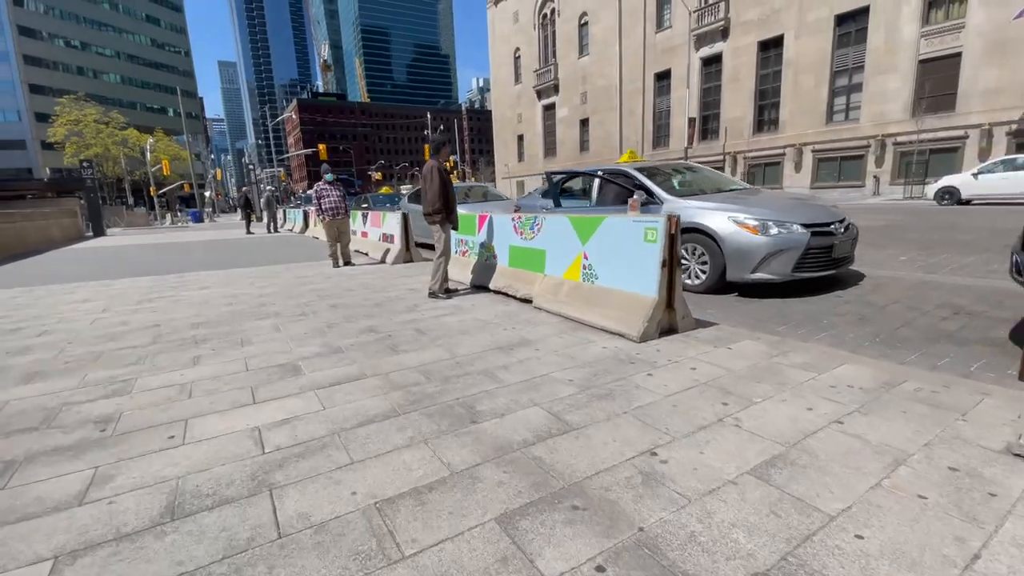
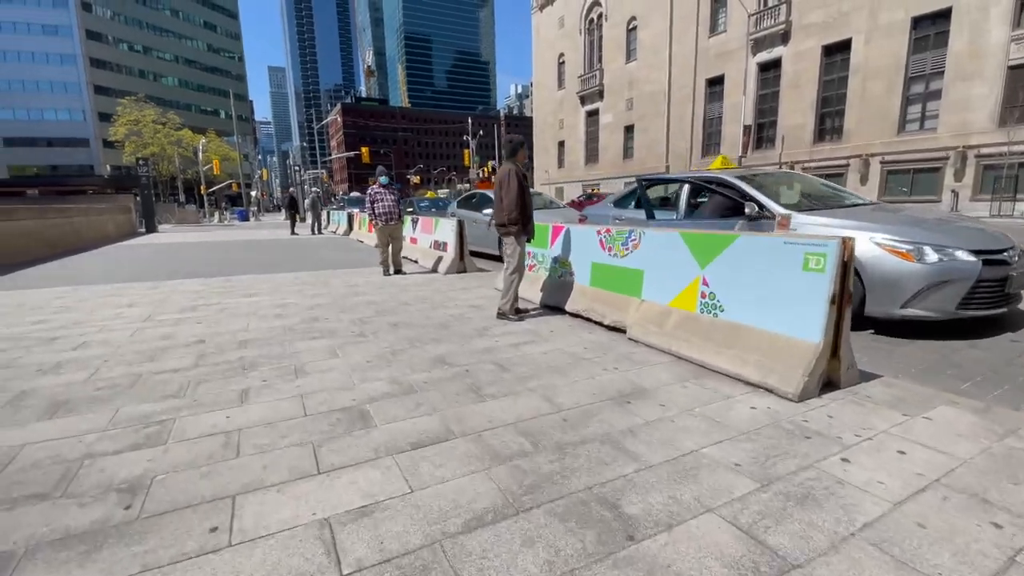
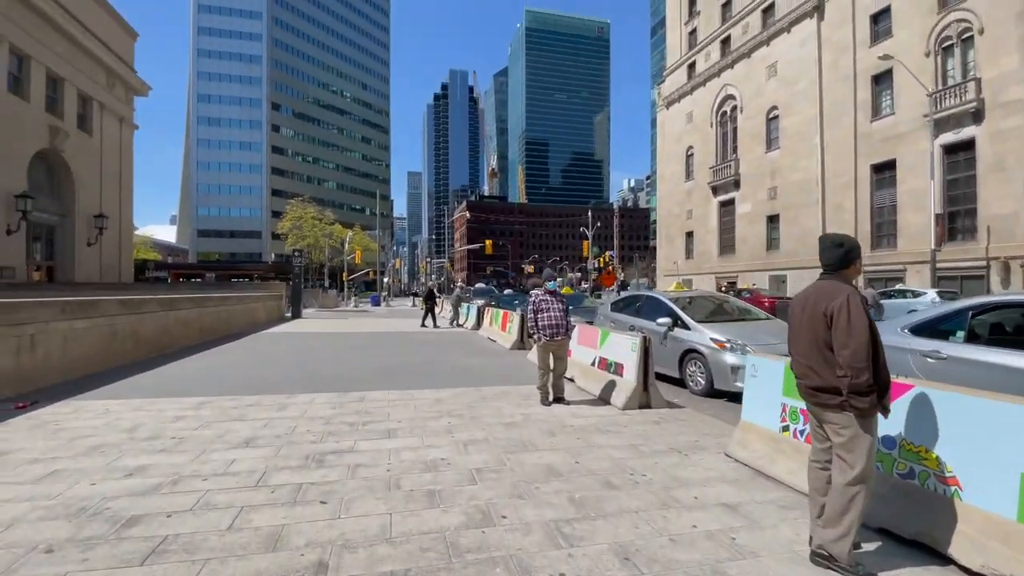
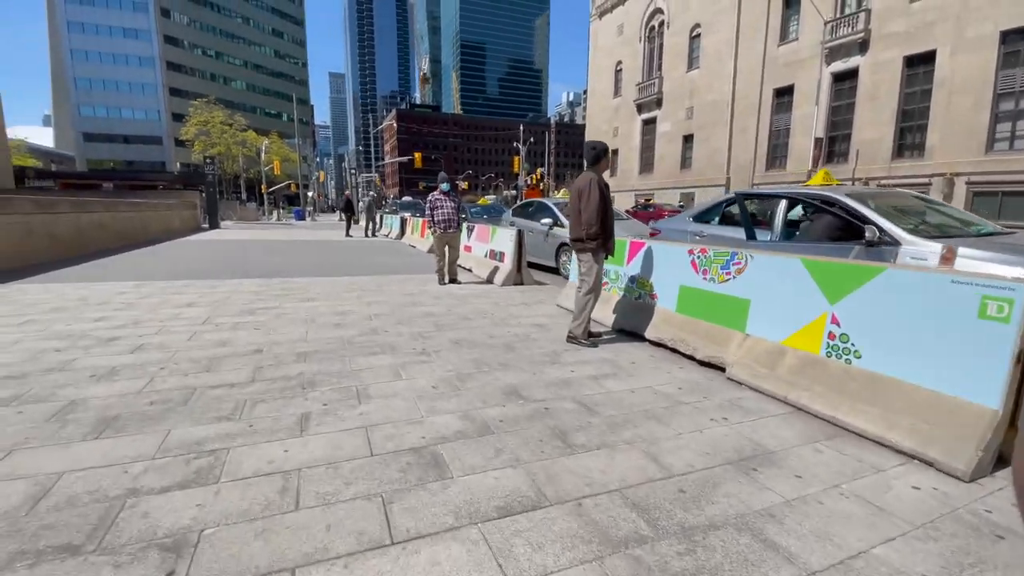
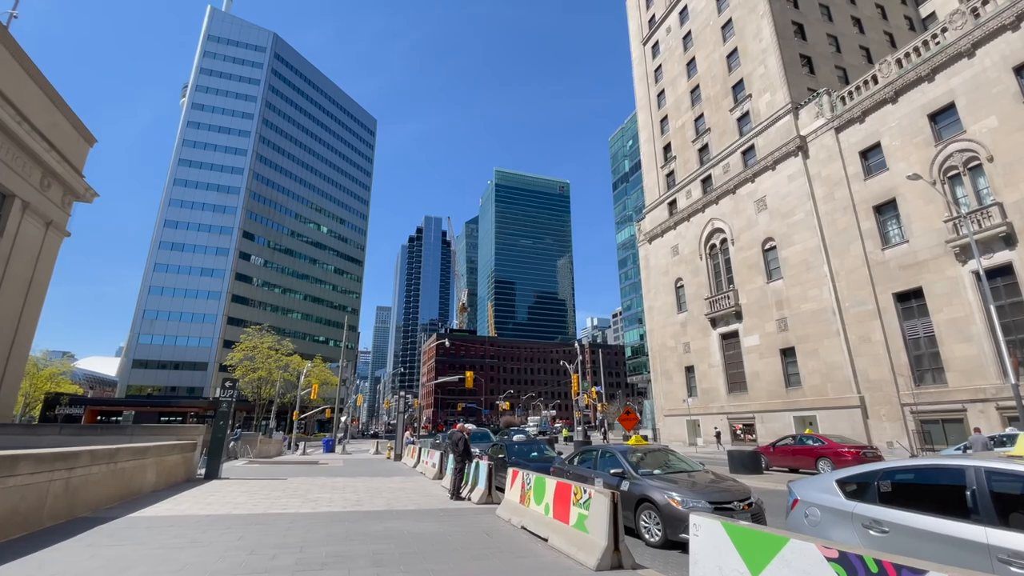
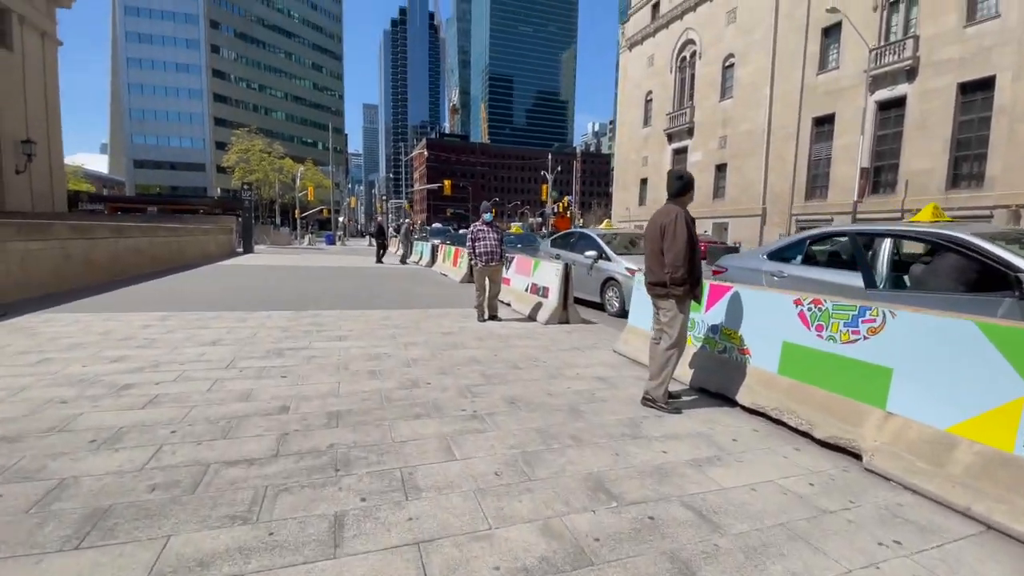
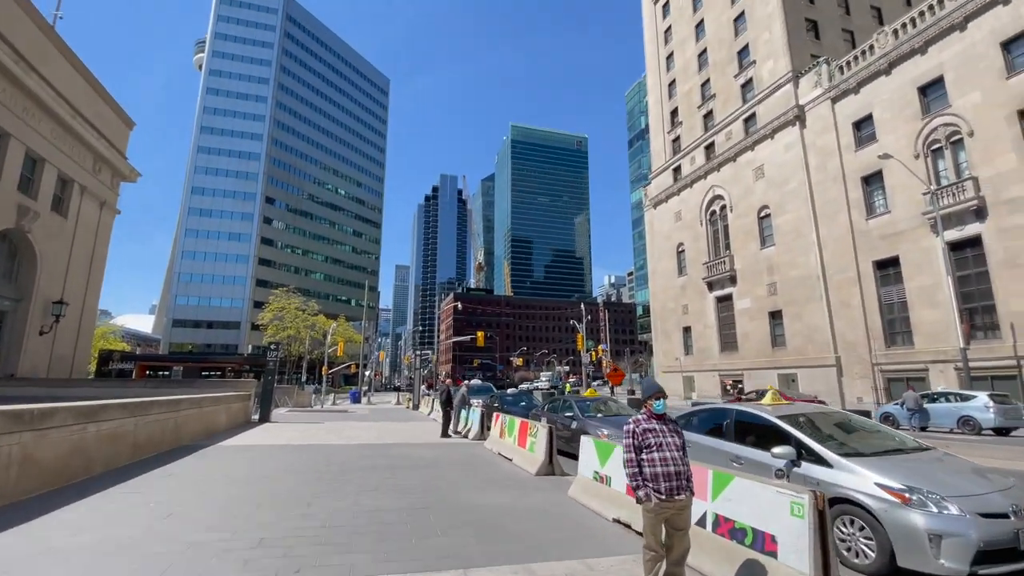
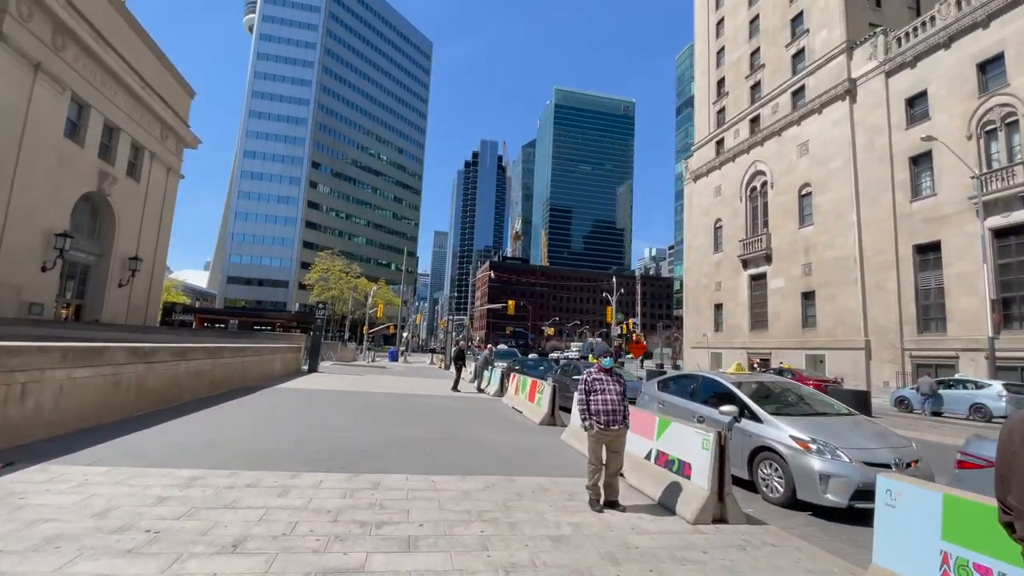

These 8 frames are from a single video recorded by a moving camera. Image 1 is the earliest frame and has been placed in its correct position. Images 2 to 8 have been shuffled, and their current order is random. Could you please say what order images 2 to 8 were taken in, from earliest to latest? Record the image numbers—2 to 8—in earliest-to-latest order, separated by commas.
2, 4, 6, 3, 8, 7, 5
